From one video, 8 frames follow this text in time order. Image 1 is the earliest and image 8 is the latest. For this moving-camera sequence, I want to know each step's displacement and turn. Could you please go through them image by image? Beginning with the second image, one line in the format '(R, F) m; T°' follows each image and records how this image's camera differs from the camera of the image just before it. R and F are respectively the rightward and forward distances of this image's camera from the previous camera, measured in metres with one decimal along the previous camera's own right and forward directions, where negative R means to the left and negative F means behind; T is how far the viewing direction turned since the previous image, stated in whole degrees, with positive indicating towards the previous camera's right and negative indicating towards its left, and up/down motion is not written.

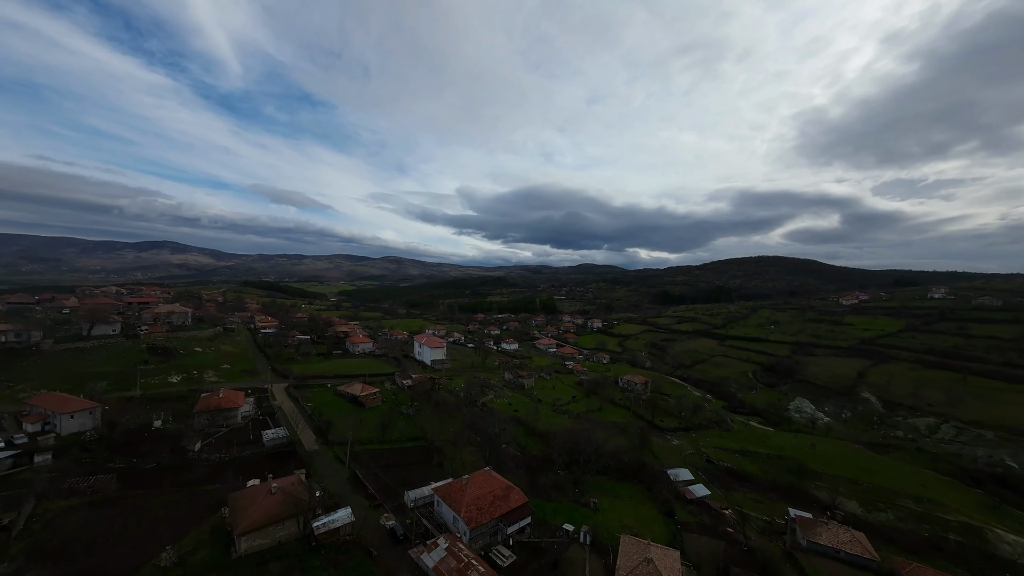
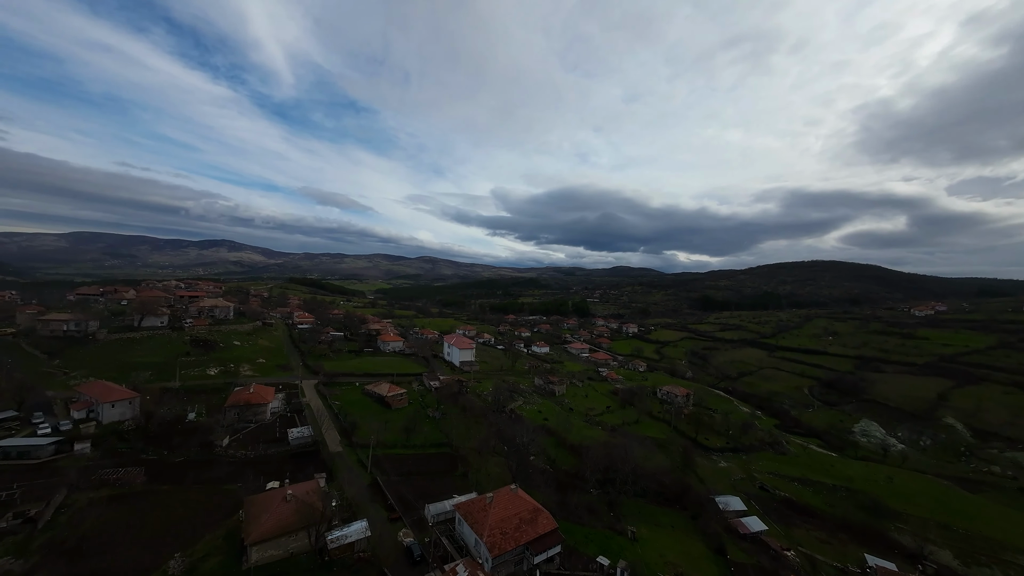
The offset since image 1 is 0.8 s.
(0.0, +2.2) m; -5°
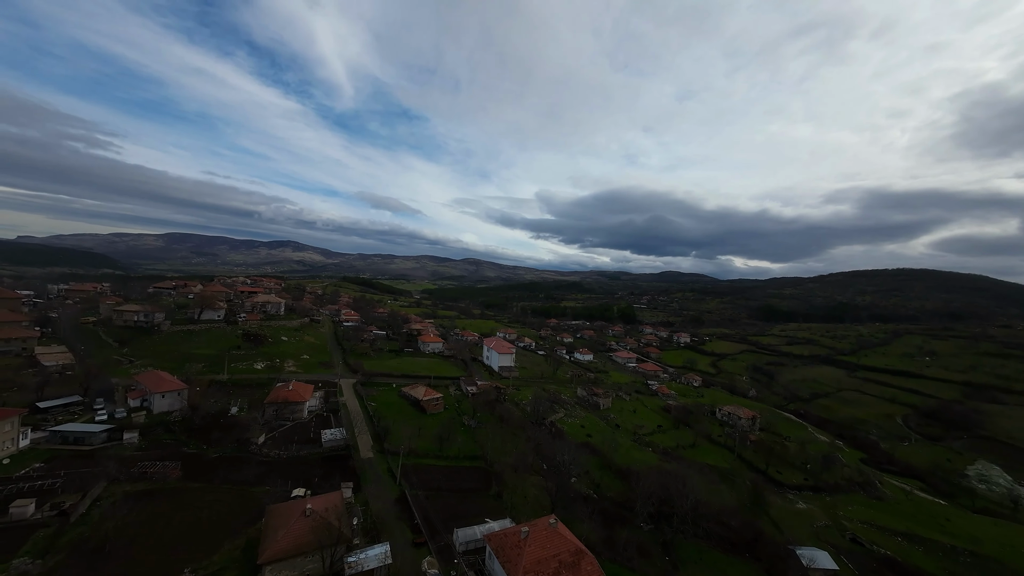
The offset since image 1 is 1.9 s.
(-0.1, +2.8) m; -7°
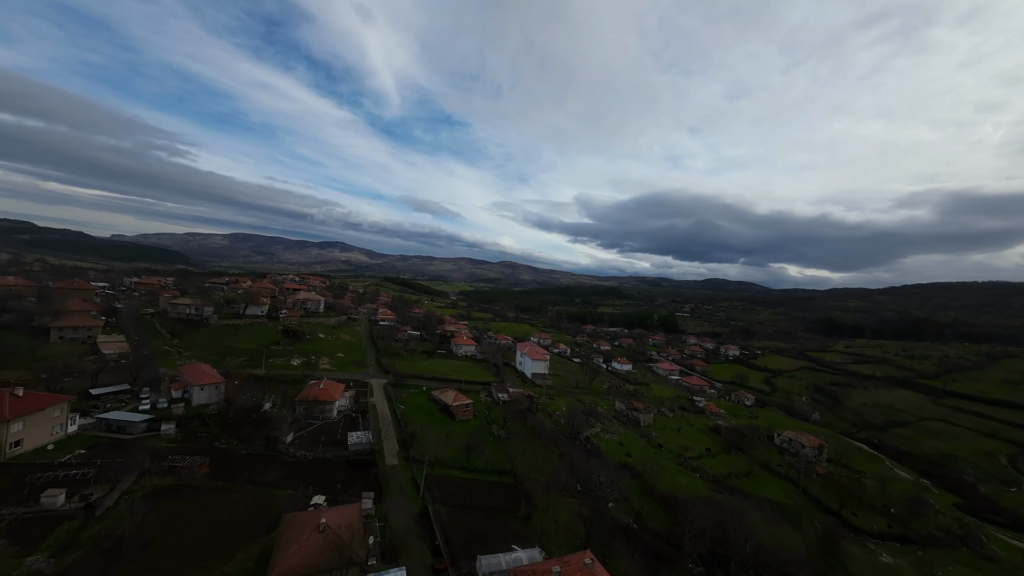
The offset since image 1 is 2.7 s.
(0.0, +2.2) m; -6°
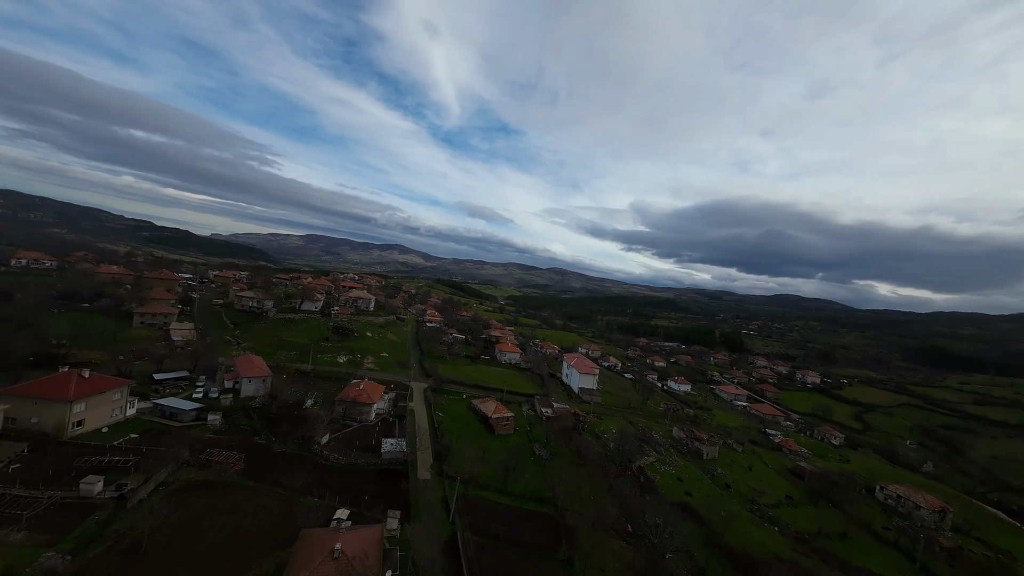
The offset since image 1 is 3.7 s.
(0.0, +2.8) m; -8°
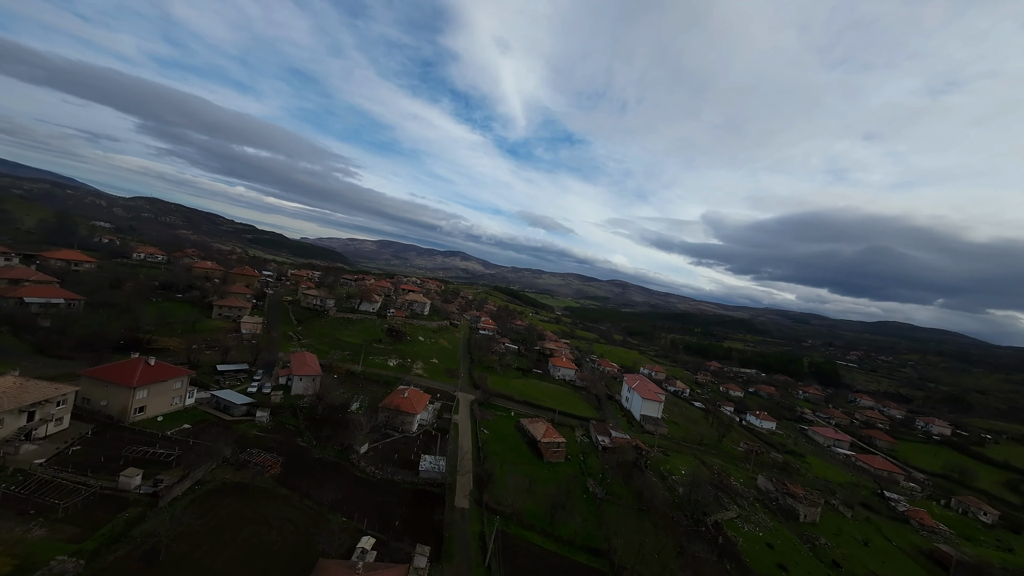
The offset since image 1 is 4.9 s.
(-0.1, +3.1) m; -10°
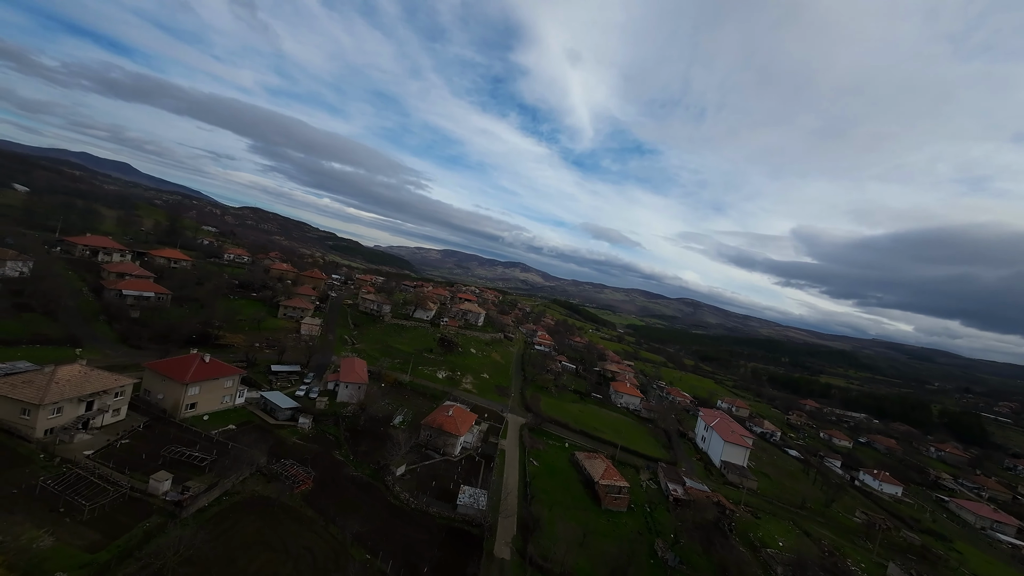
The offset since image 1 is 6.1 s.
(0.0, +3.4) m; -10°
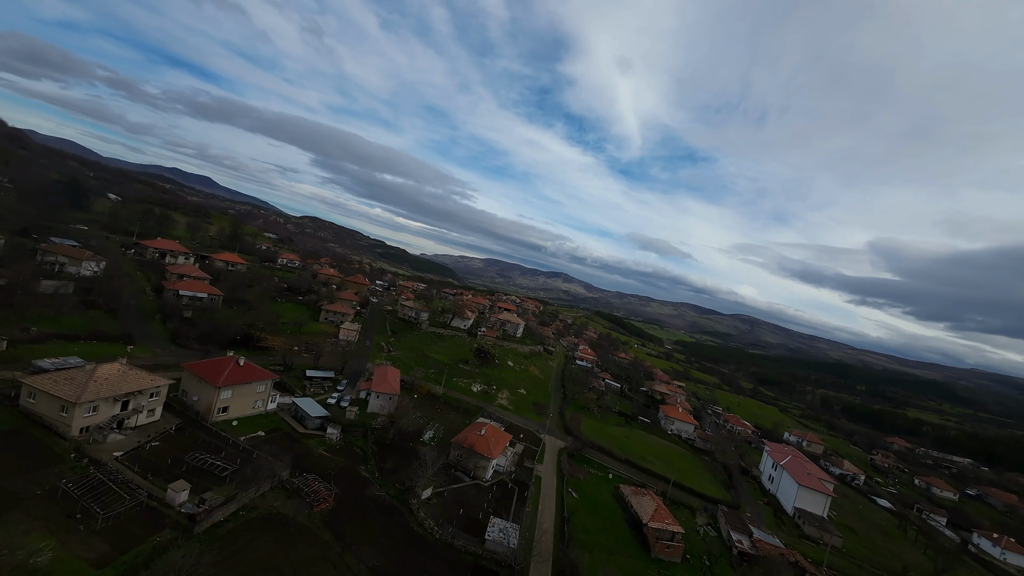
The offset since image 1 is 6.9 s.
(0.0, +2.3) m; -7°
